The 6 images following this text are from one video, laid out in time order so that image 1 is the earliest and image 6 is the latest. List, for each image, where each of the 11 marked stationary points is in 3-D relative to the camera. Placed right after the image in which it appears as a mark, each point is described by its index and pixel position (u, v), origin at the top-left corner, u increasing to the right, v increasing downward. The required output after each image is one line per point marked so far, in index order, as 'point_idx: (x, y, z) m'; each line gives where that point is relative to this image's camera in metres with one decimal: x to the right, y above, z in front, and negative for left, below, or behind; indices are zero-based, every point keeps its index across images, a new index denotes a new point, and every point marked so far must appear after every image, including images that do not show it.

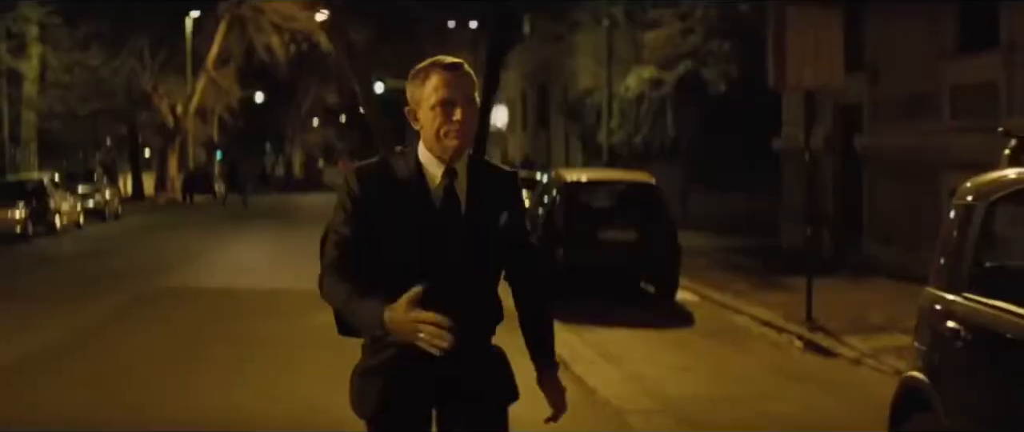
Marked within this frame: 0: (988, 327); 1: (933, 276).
0: (+1.7, -0.4, +5.2) m
1: (+1.7, -0.2, +5.8) m
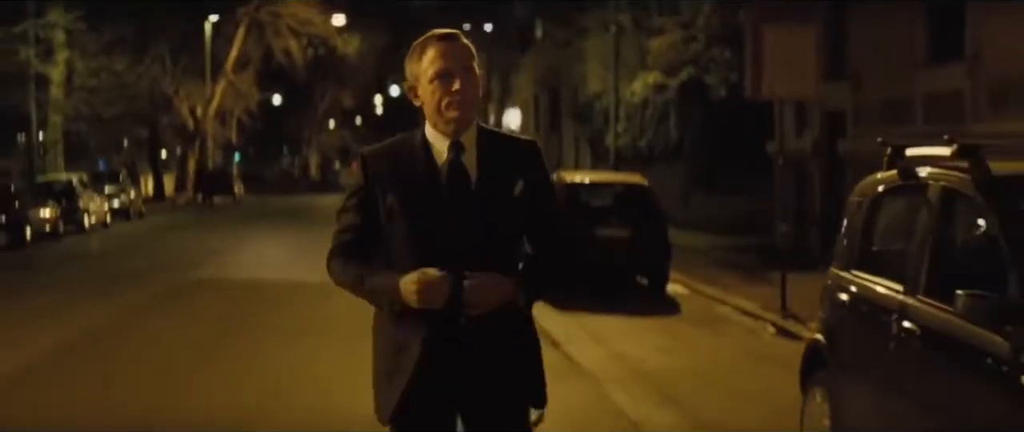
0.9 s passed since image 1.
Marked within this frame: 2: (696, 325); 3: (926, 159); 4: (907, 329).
0: (+1.6, -0.4, +6.6) m
1: (+1.6, -0.2, +7.2) m
2: (+1.9, -1.1, +15.6) m
3: (+1.8, +0.2, +6.4) m
4: (+1.6, -0.5, +5.9) m
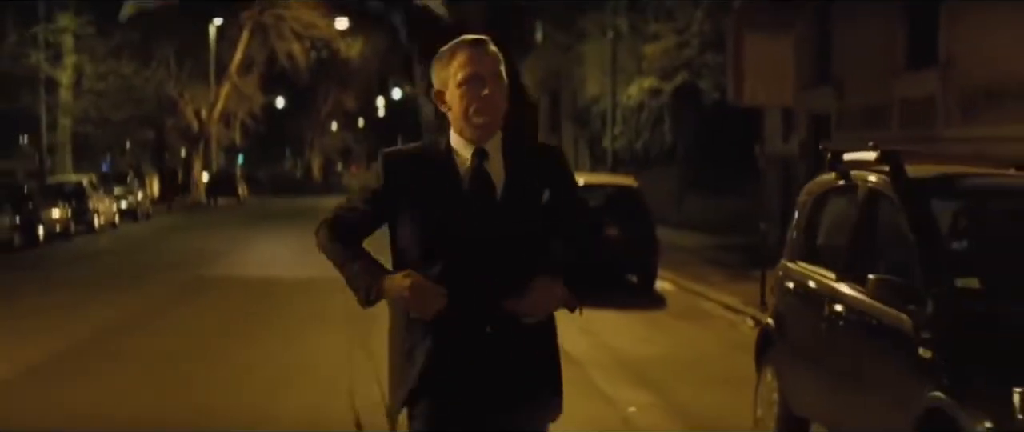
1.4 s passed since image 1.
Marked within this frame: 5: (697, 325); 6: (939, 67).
0: (+1.5, -0.3, +7.5) m
1: (+1.5, -0.2, +8.1) m
2: (+1.8, -1.1, +16.5) m
3: (+1.7, +0.3, +7.3) m
4: (+1.5, -0.4, +6.8) m
5: (+2.0, -1.2, +15.9) m
6: (+5.5, +1.9, +19.0) m
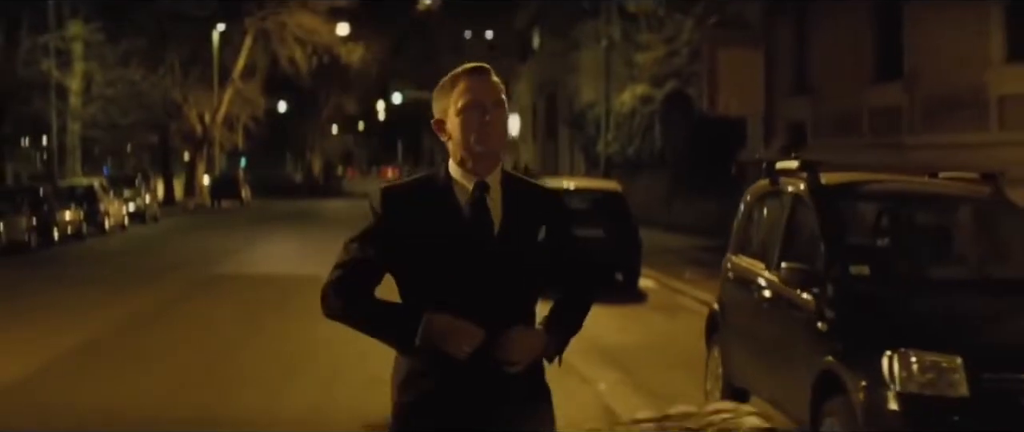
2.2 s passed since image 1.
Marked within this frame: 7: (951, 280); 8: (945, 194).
0: (+1.4, -0.3, +8.8) m
1: (+1.4, -0.2, +9.4) m
2: (+1.7, -1.2, +17.8) m
3: (+1.6, +0.3, +8.6) m
4: (+1.4, -0.4, +8.1) m
5: (+1.9, -1.2, +17.3) m
6: (+5.4, +1.9, +20.3) m
7: (+2.3, -0.3, +7.8) m
8: (+2.5, +0.1, +8.4) m
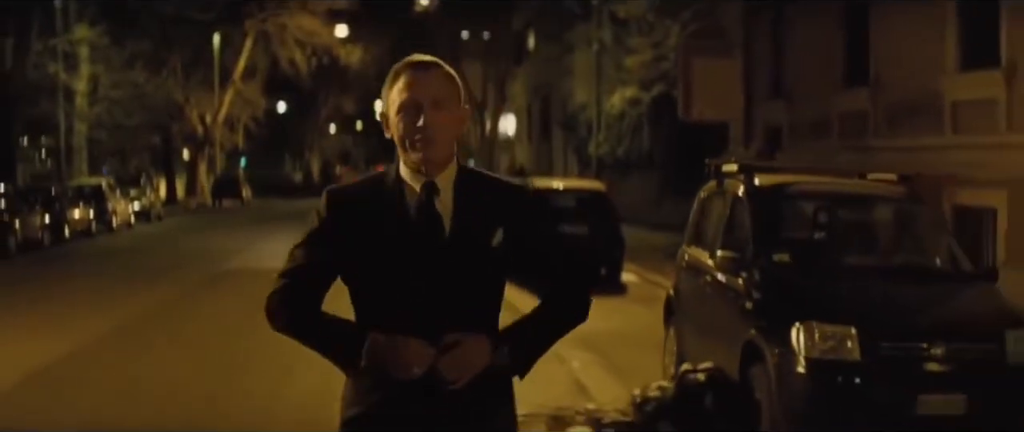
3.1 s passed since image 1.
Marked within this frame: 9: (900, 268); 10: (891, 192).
0: (+1.2, -0.3, +10.1) m
1: (+1.3, -0.2, +10.7) m
2: (+1.6, -1.1, +19.1) m
3: (+1.5, +0.3, +9.9) m
4: (+1.3, -0.4, +9.5) m
5: (+1.7, -1.2, +18.6) m
6: (+5.2, +1.9, +21.6) m
7: (+2.2, -0.3, +9.1) m
8: (+2.3, +0.1, +9.7) m
9: (+2.4, -0.3, +9.1) m
10: (+2.5, +0.2, +9.8) m
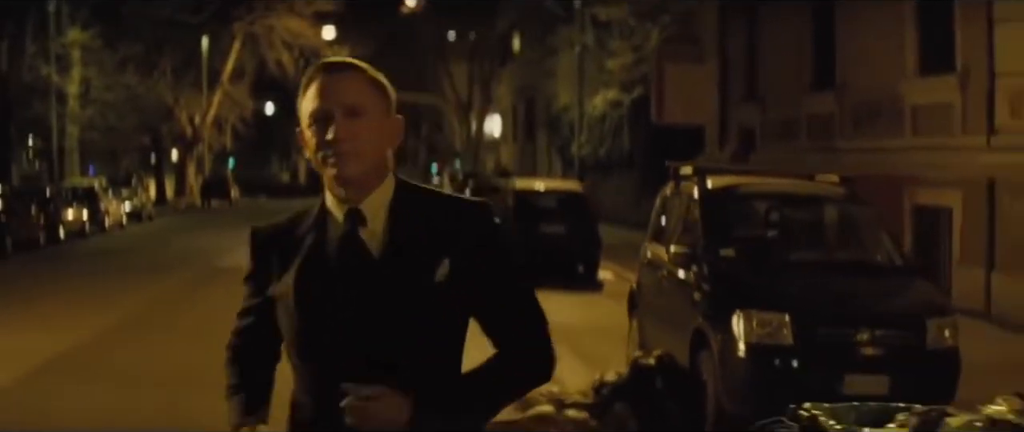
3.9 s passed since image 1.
0: (+1.0, -0.3, +10.9) m
1: (+1.1, -0.2, +11.6) m
2: (+1.3, -1.1, +20.0) m
3: (+1.3, +0.3, +10.8) m
4: (+1.1, -0.4, +10.3) m
5: (+1.5, -1.2, +19.4) m
6: (+4.9, +1.9, +22.5) m
7: (+2.0, -0.3, +10.0) m
8: (+2.1, +0.2, +10.6) m
9: (+2.2, -0.3, +9.9) m
10: (+2.3, +0.2, +10.6) m
